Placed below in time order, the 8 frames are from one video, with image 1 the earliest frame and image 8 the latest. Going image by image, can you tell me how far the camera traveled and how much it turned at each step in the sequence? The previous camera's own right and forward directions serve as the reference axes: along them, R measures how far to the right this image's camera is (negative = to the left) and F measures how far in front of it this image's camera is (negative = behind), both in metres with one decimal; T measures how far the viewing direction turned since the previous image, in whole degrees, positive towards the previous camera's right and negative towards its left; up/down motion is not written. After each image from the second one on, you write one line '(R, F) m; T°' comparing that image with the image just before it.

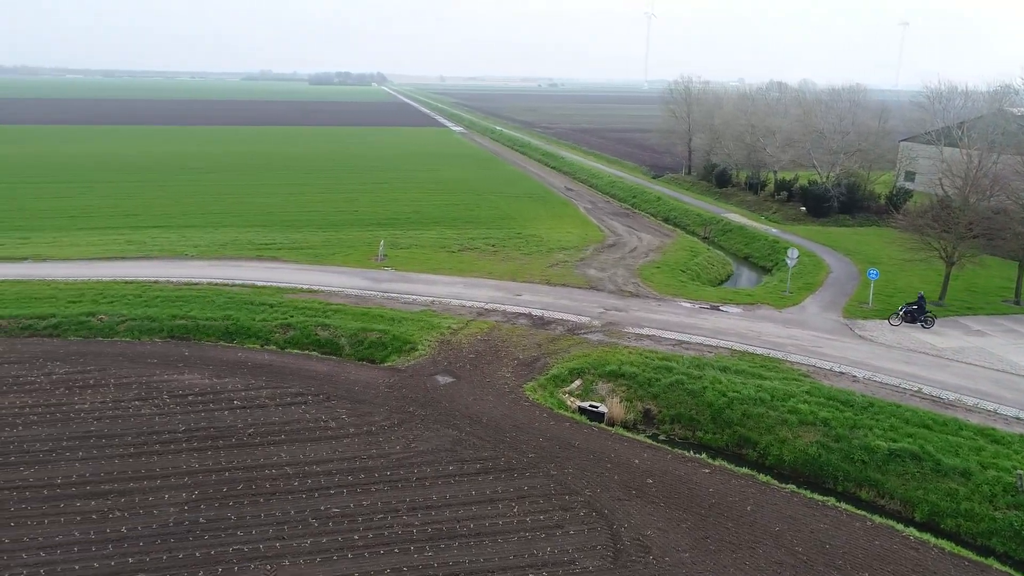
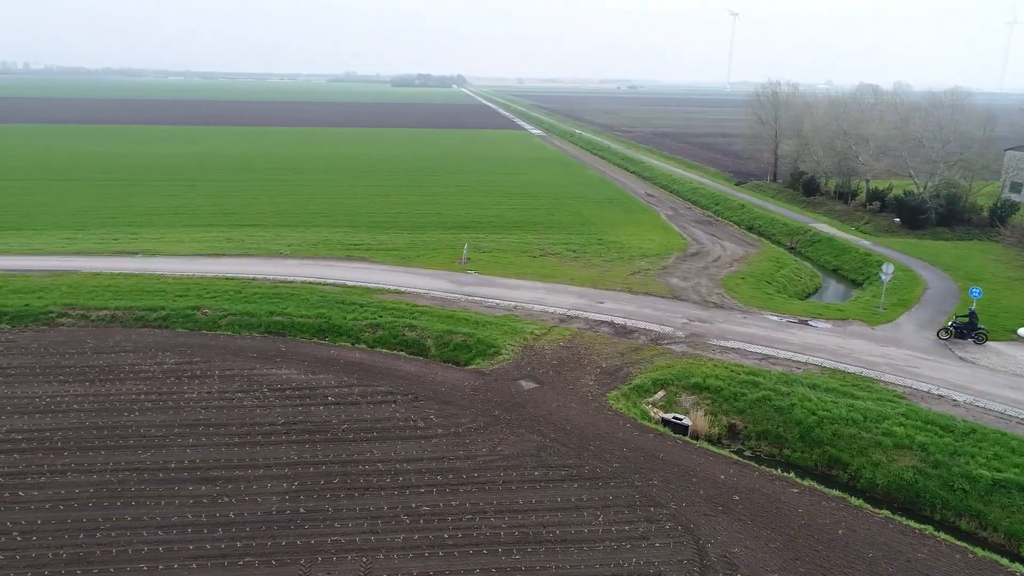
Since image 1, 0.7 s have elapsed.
(-0.3, -0.2) m; -6°
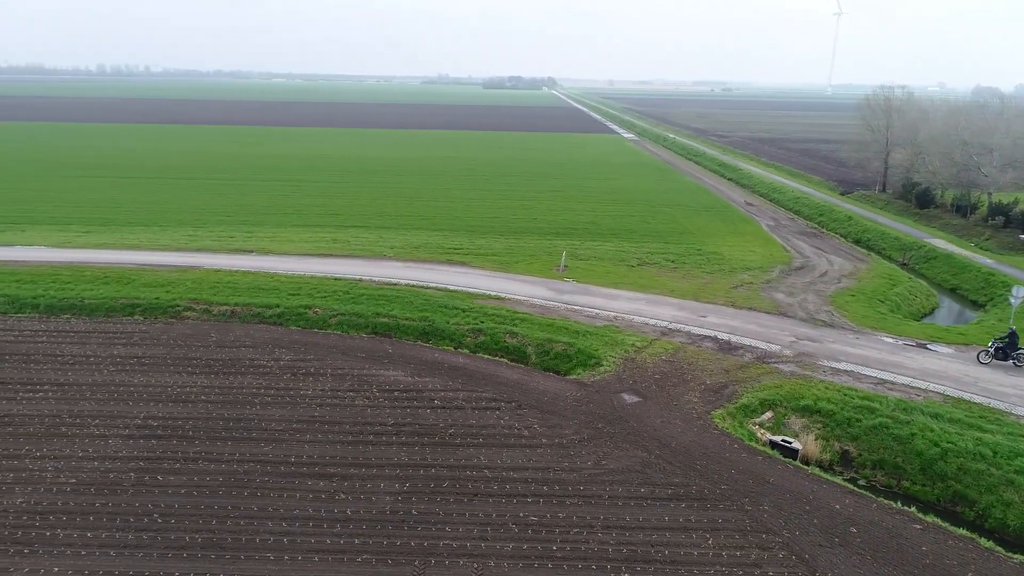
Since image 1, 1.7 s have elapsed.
(-0.5, -0.1) m; -7°
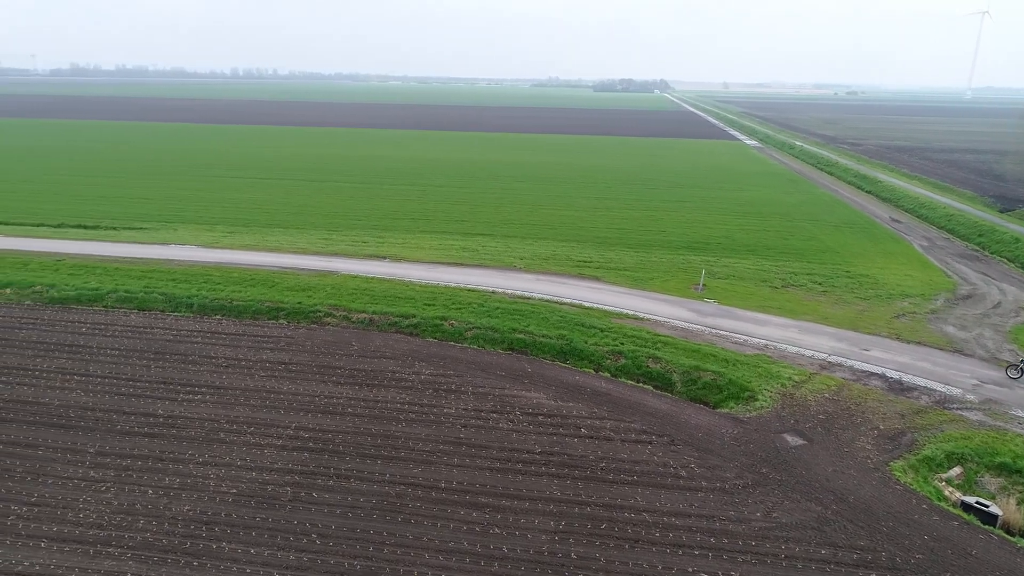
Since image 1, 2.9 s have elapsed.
(-1.2, +0.6) m; -8°
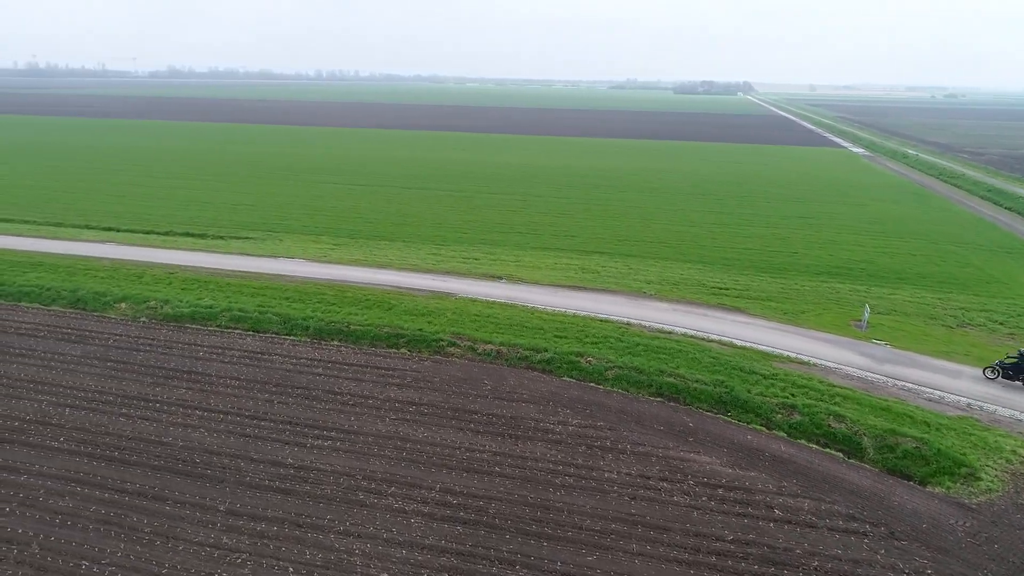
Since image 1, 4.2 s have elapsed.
(-2.0, +2.0) m; -6°
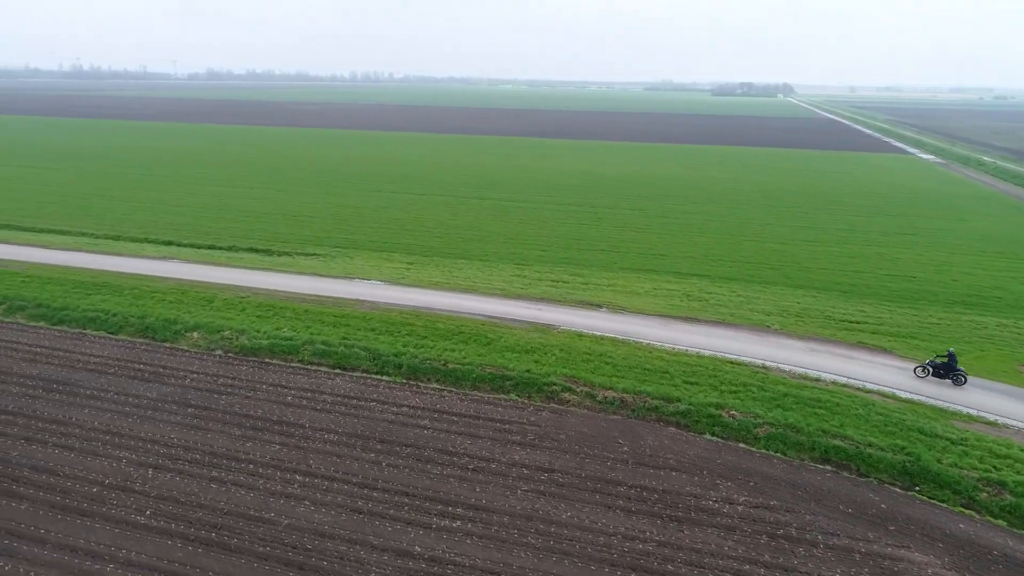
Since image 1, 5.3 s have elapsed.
(-2.4, +2.4) m; -2°
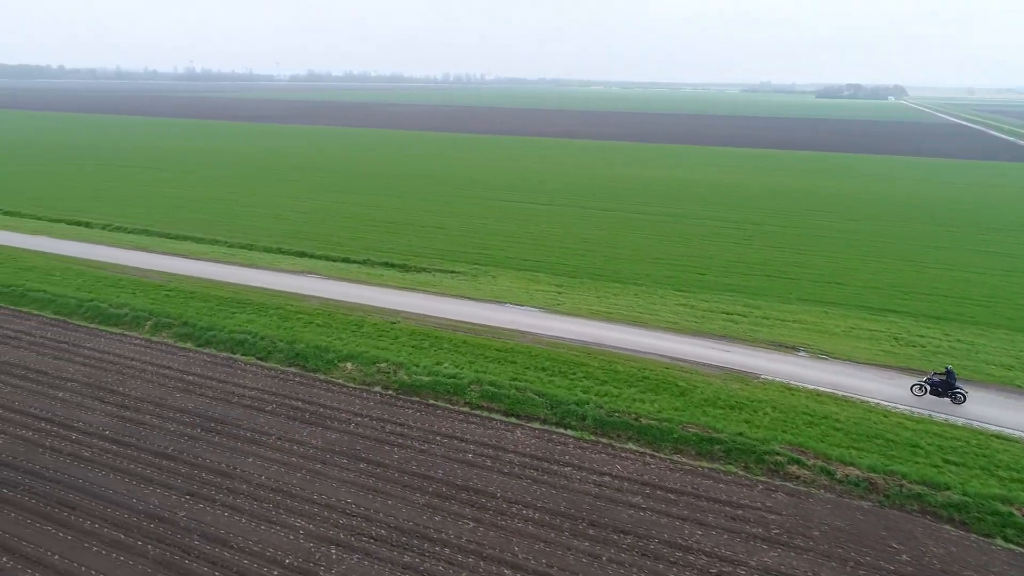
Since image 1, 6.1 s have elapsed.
(-2.9, +2.5) m; -7°
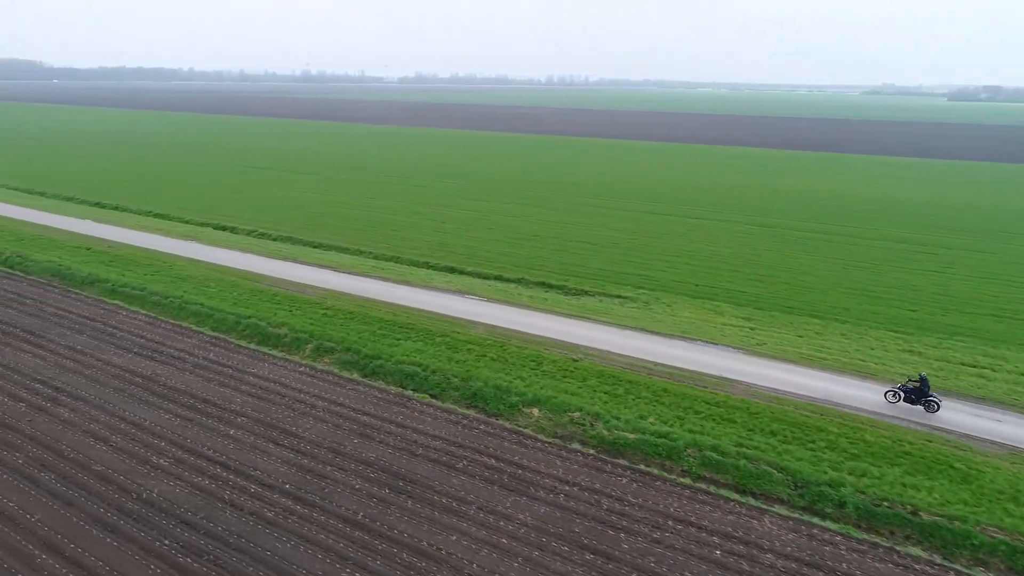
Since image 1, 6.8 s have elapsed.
(-2.9, +2.5) m; -7°
